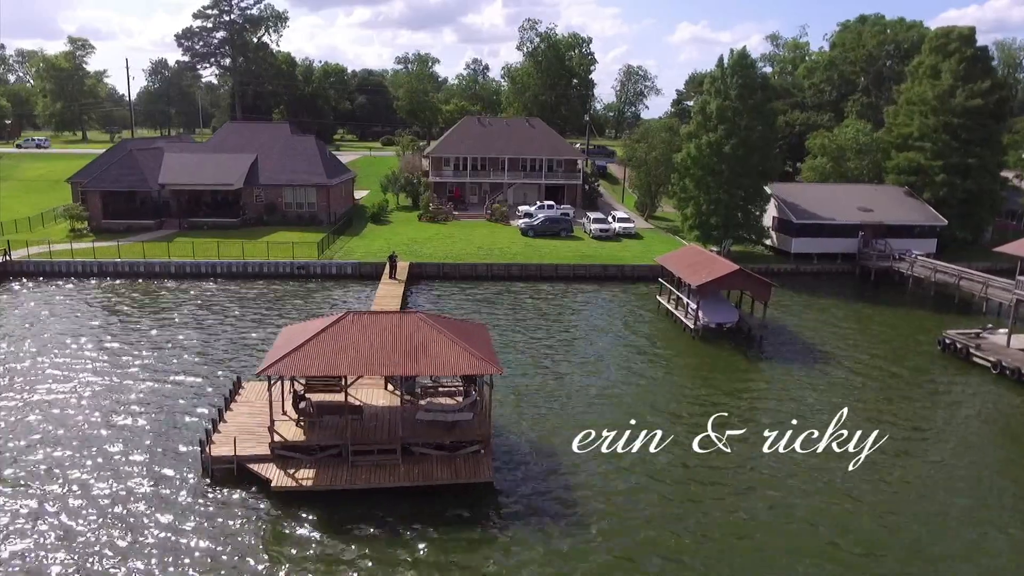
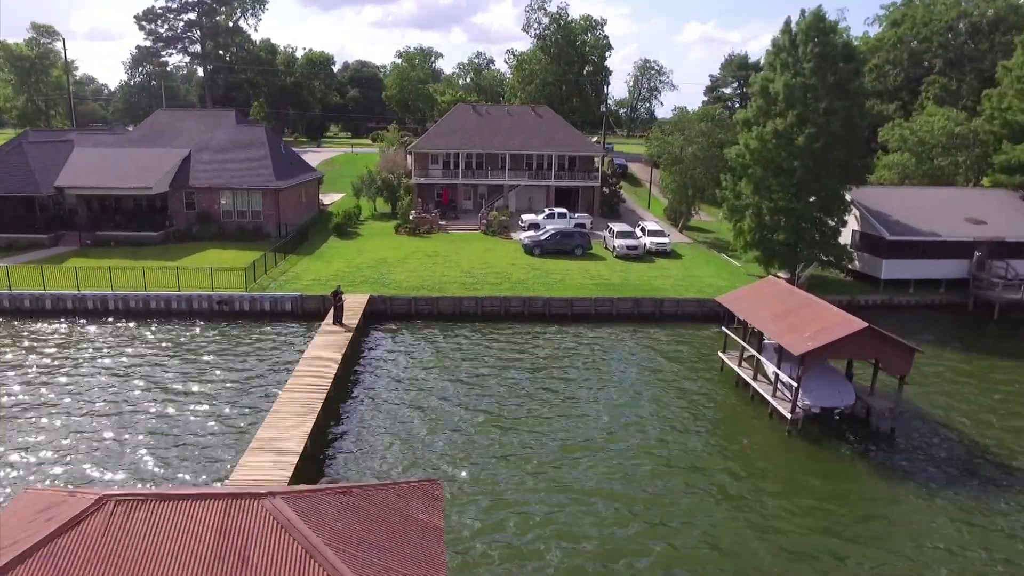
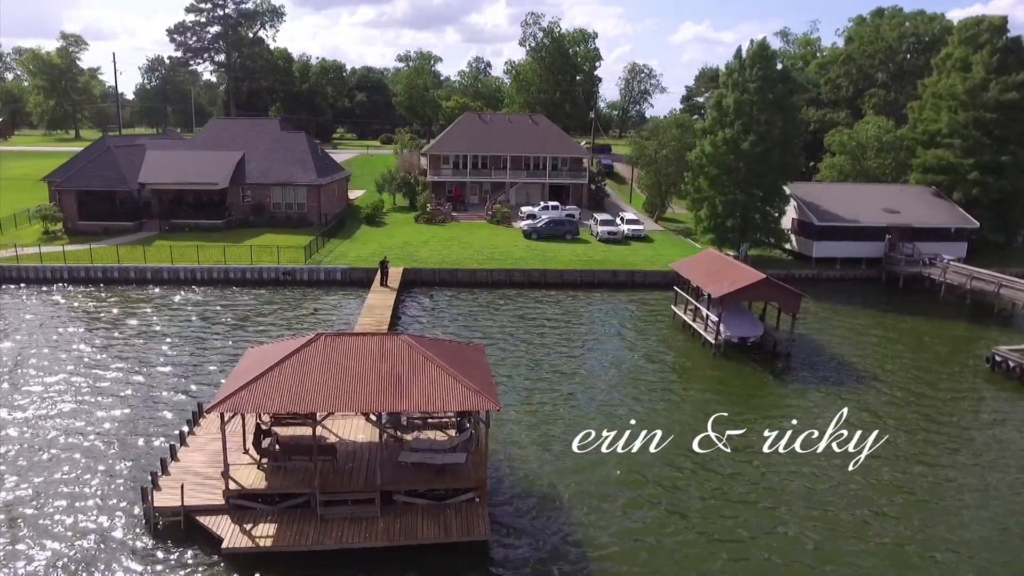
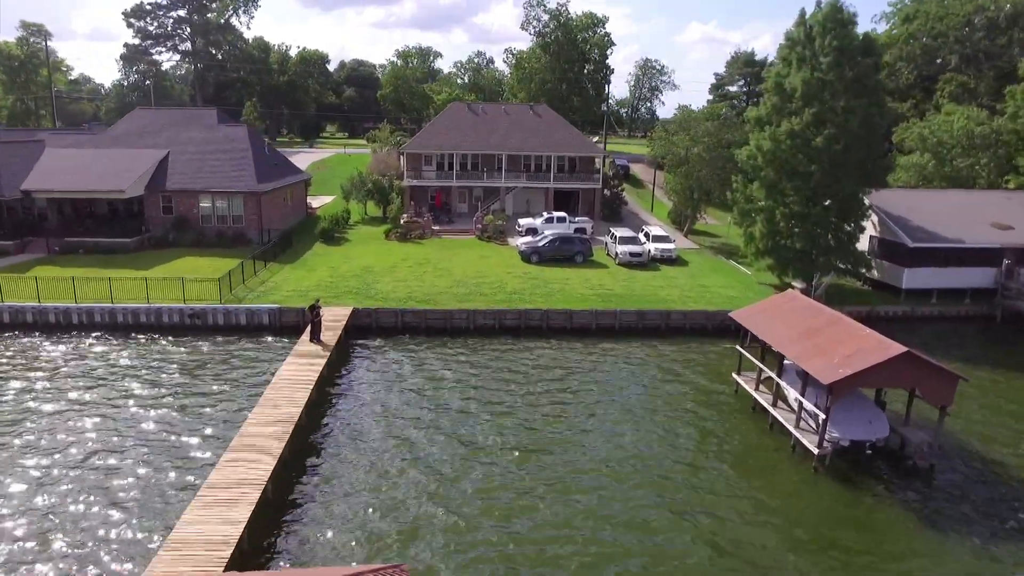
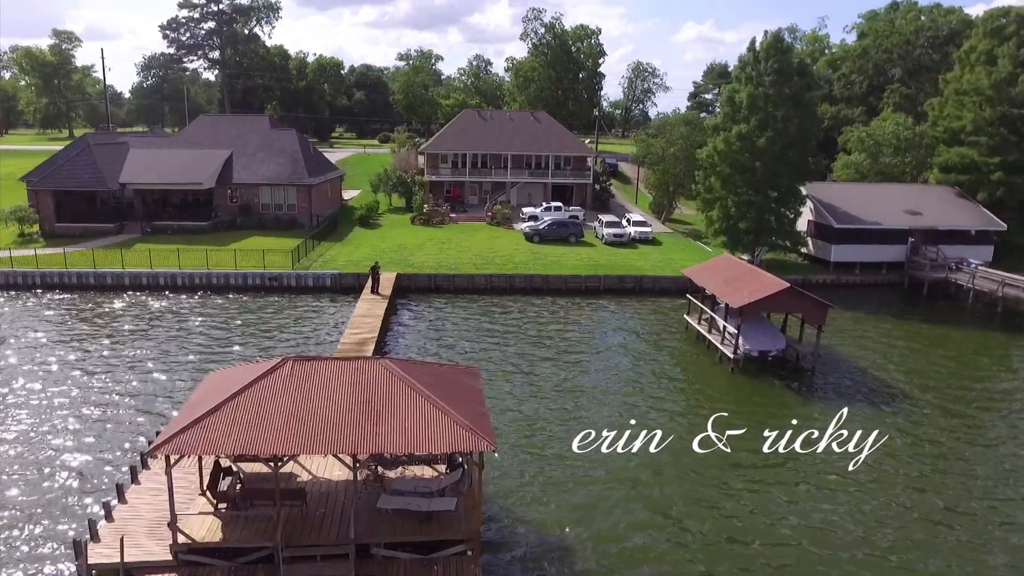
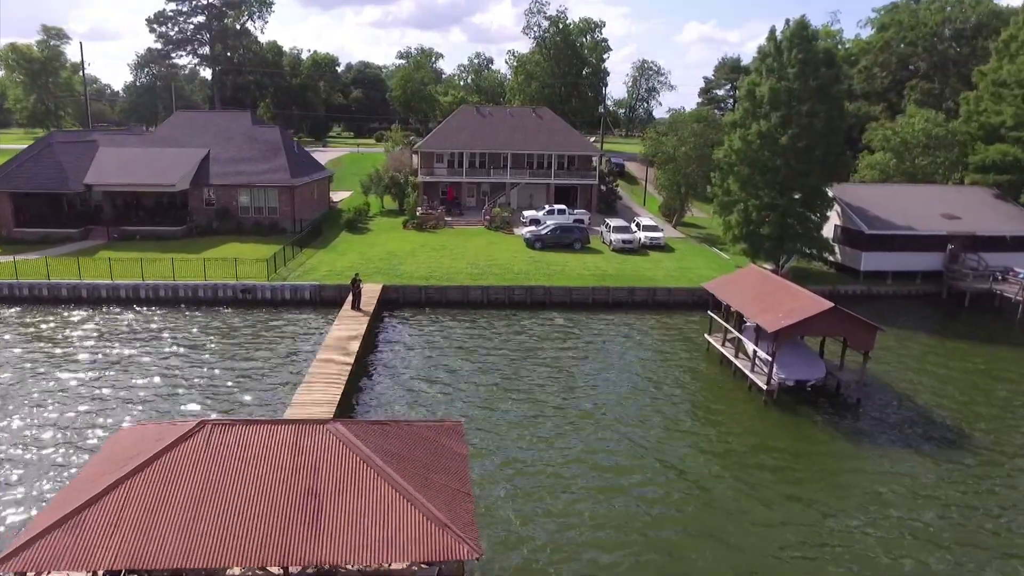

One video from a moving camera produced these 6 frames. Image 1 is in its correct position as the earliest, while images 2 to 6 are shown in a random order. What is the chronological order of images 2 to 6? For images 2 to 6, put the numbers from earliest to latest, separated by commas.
3, 5, 6, 2, 4
